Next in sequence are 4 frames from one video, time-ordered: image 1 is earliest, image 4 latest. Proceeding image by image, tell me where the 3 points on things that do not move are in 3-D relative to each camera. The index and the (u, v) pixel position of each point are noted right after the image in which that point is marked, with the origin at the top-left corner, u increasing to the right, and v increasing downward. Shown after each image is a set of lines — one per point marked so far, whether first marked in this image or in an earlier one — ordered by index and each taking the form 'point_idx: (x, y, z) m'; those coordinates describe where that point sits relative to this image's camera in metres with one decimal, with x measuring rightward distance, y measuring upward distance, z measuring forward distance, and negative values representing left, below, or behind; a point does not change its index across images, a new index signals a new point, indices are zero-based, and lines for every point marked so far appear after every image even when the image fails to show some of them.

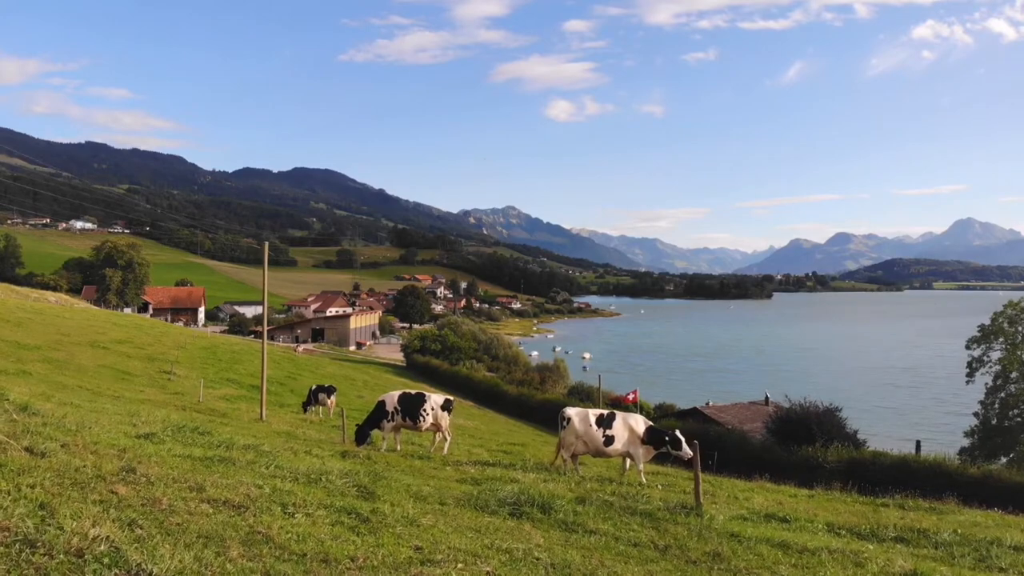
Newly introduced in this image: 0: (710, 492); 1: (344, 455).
0: (+3.7, -3.7, +11.7) m
1: (-3.1, -3.4, +13.2) m
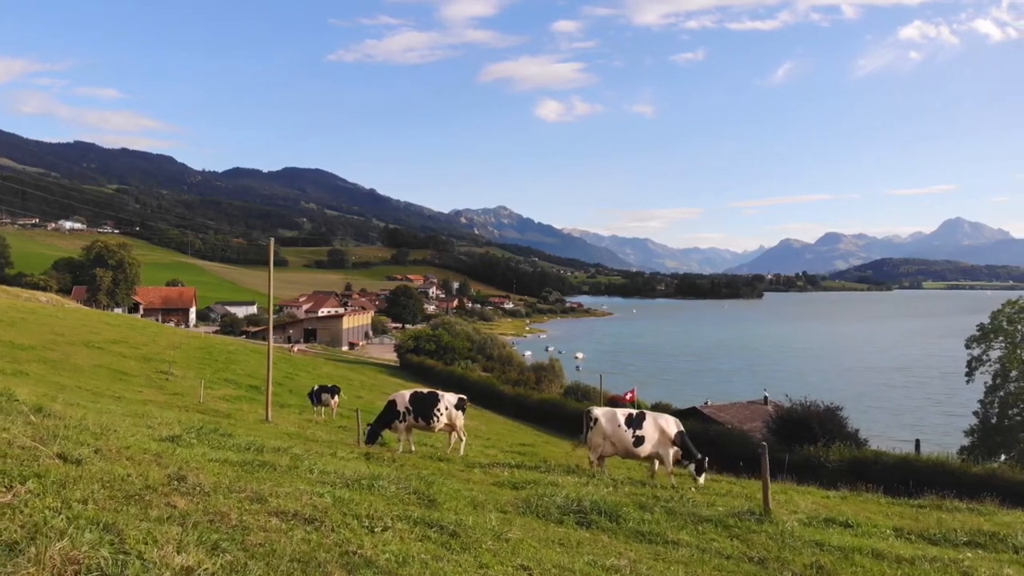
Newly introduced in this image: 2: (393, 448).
0: (+4.2, -3.6, +11.2) m
1: (-2.7, -3.3, +12.7) m
2: (-3.1, -4.2, +17.0) m
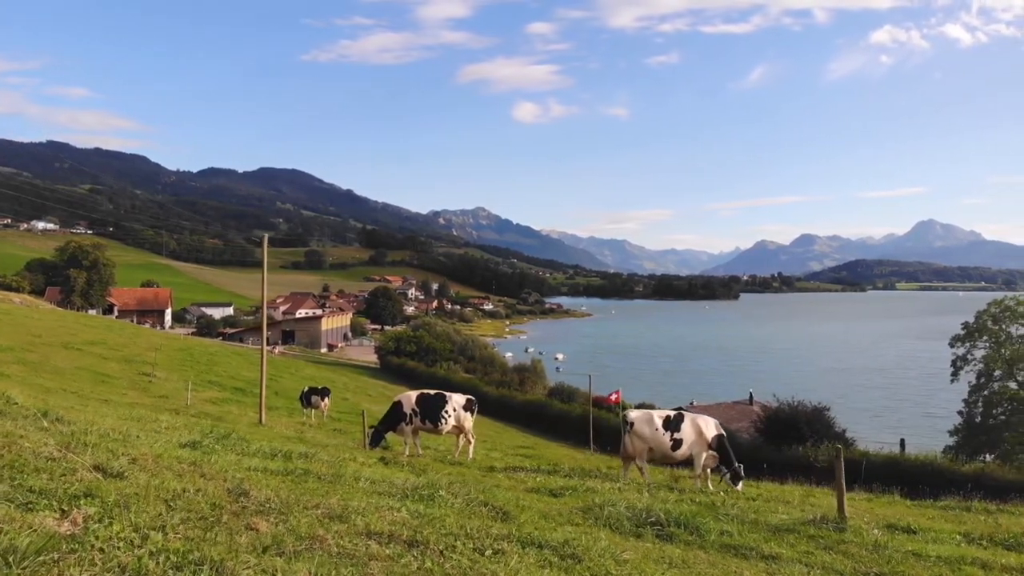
0: (+4.5, -3.5, +10.9) m
1: (-2.4, -3.2, +12.1) m
2: (-2.9, -4.1, +16.4) m
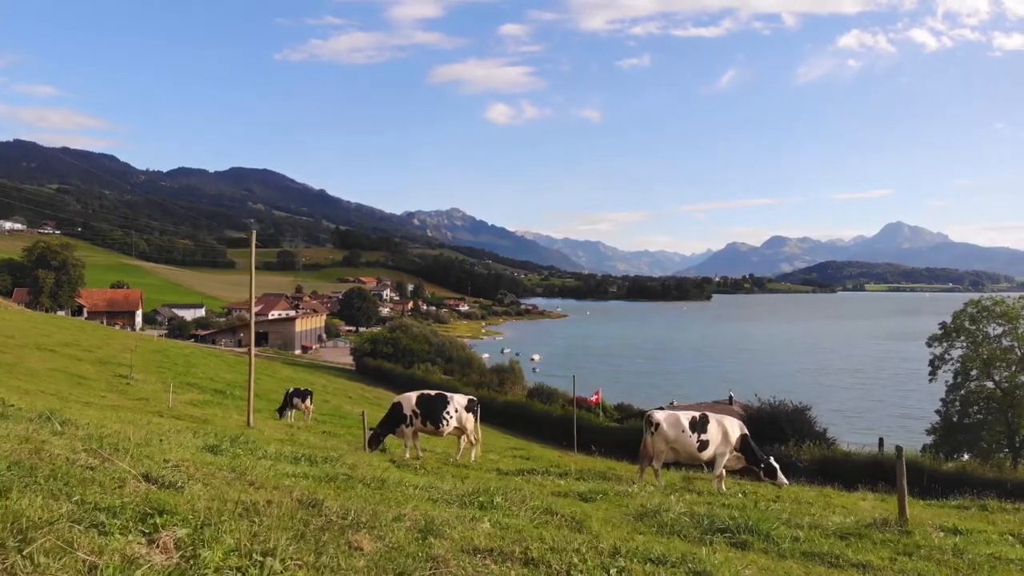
0: (+4.7, -3.4, +10.6) m
1: (-2.2, -3.2, +11.6) m
2: (-2.8, -4.1, +16.0) m
